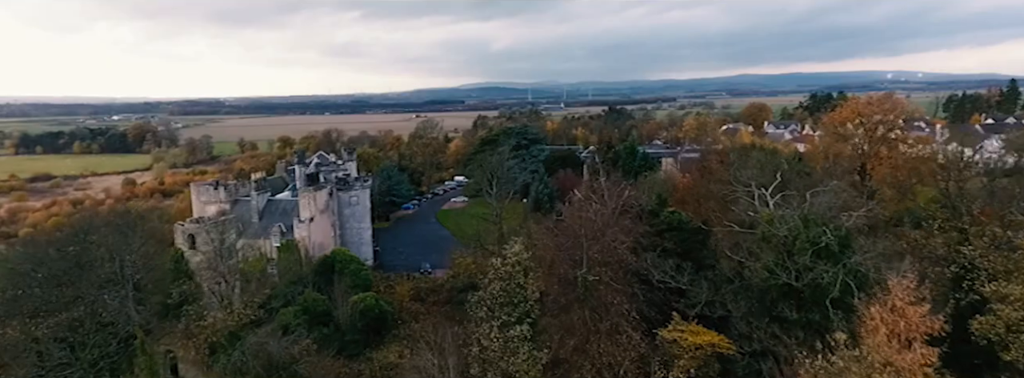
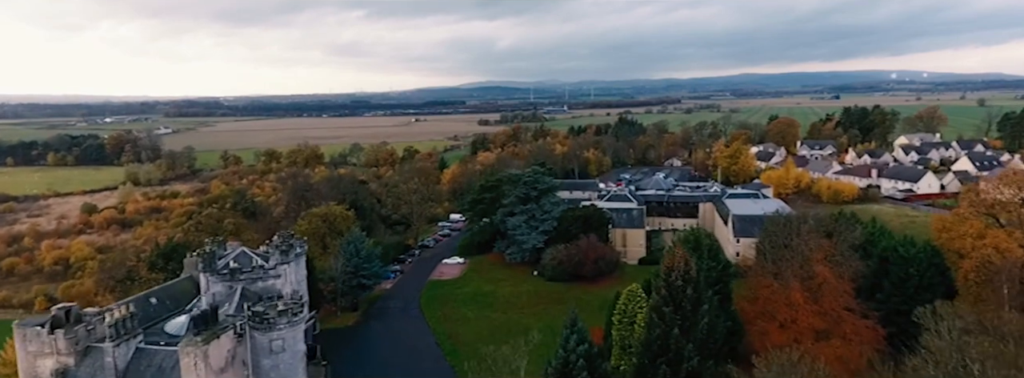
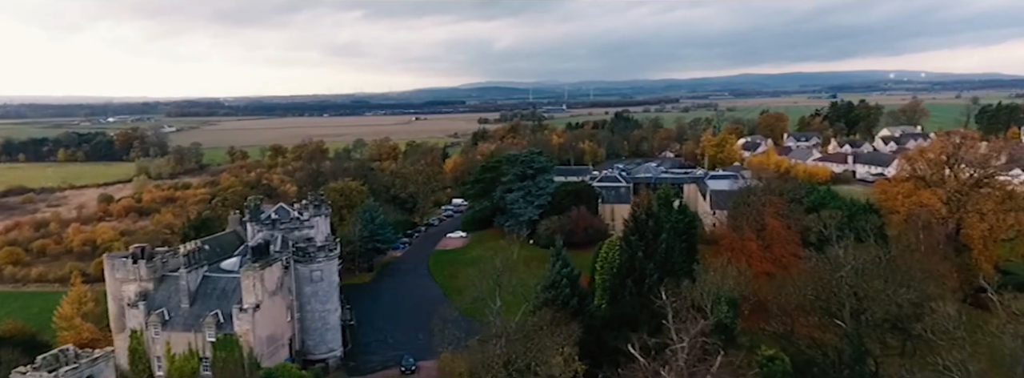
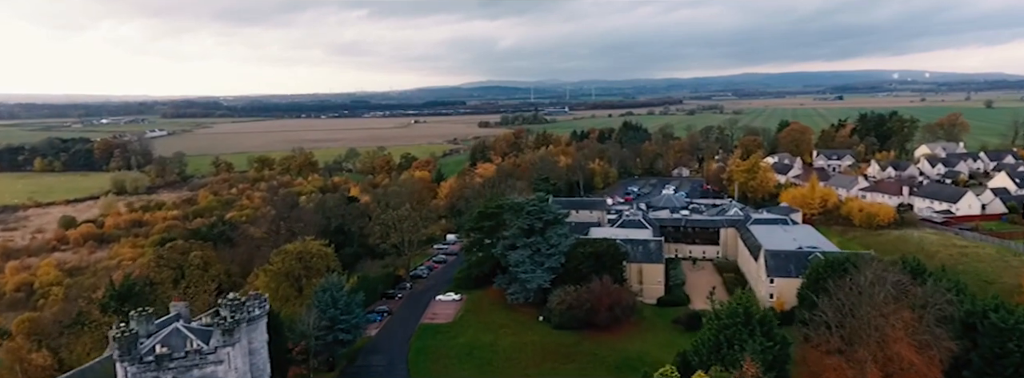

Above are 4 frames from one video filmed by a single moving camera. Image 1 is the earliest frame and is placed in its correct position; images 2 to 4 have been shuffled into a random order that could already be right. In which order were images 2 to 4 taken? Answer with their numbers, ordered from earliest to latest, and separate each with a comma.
3, 2, 4
